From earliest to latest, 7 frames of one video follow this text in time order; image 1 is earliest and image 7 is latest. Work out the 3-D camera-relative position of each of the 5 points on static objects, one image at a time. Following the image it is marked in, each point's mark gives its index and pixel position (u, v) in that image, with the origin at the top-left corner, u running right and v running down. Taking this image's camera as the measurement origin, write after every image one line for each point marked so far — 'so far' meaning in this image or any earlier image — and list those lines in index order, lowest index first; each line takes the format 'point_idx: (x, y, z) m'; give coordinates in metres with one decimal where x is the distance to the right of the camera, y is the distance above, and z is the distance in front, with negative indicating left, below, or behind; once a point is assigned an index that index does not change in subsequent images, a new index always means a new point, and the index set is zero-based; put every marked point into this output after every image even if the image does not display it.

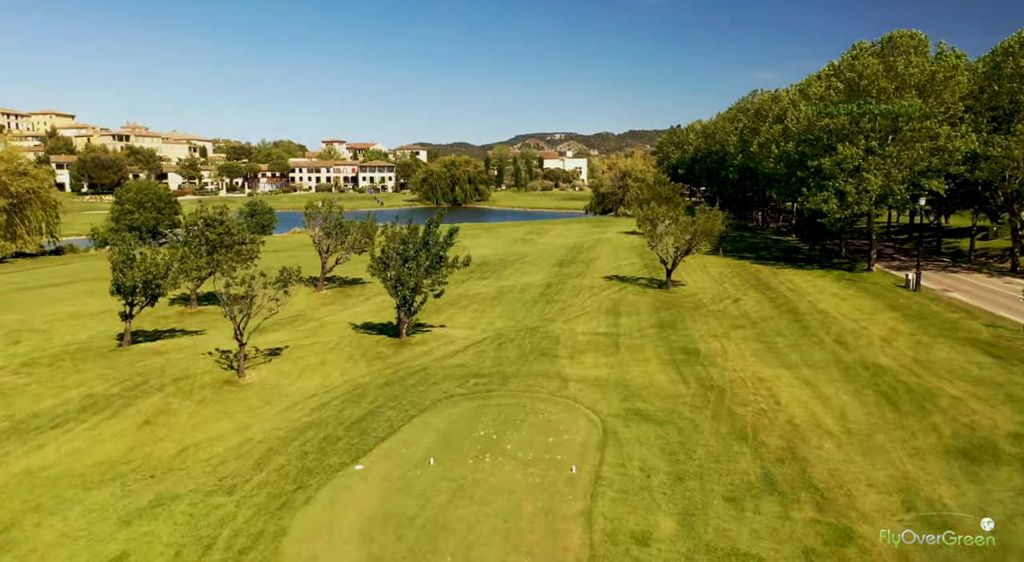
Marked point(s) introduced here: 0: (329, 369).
0: (-5.8, -2.8, +19.6) m
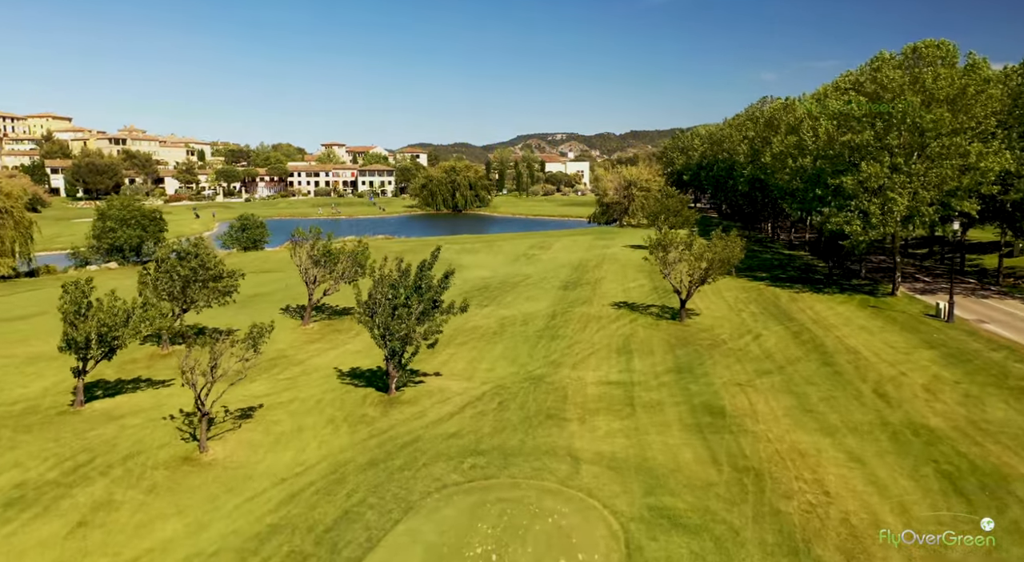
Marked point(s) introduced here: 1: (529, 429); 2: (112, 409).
0: (-5.7, -4.4, +17.2) m
1: (+0.5, -4.2, +17.5) m
2: (-12.0, -3.8, +18.6) m
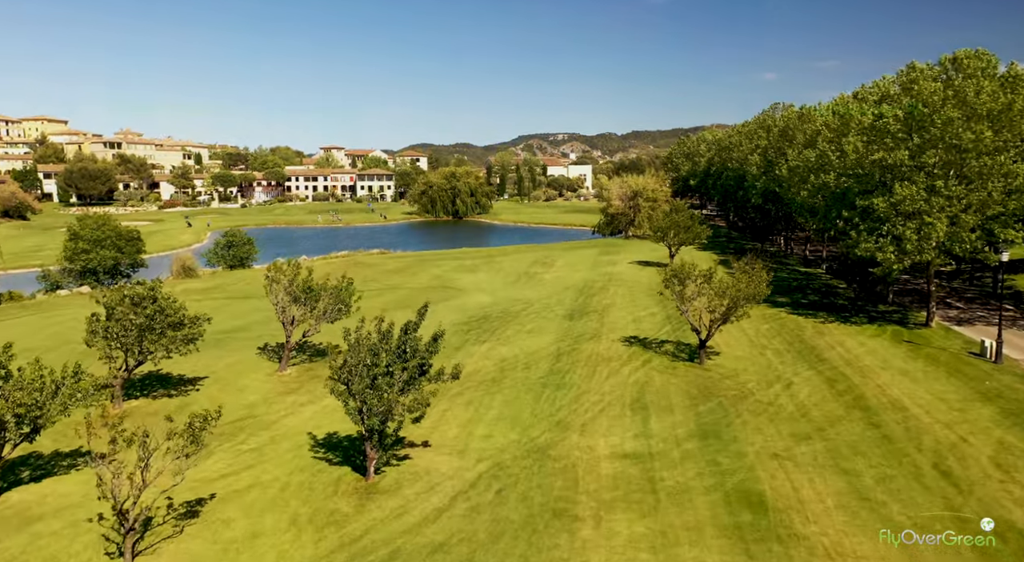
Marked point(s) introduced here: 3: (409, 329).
0: (-5.7, -6.1, +14.0) m
1: (+0.5, -5.9, +14.4) m
2: (-12.0, -5.5, +15.5) m
3: (-2.9, -1.3, +17.3) m
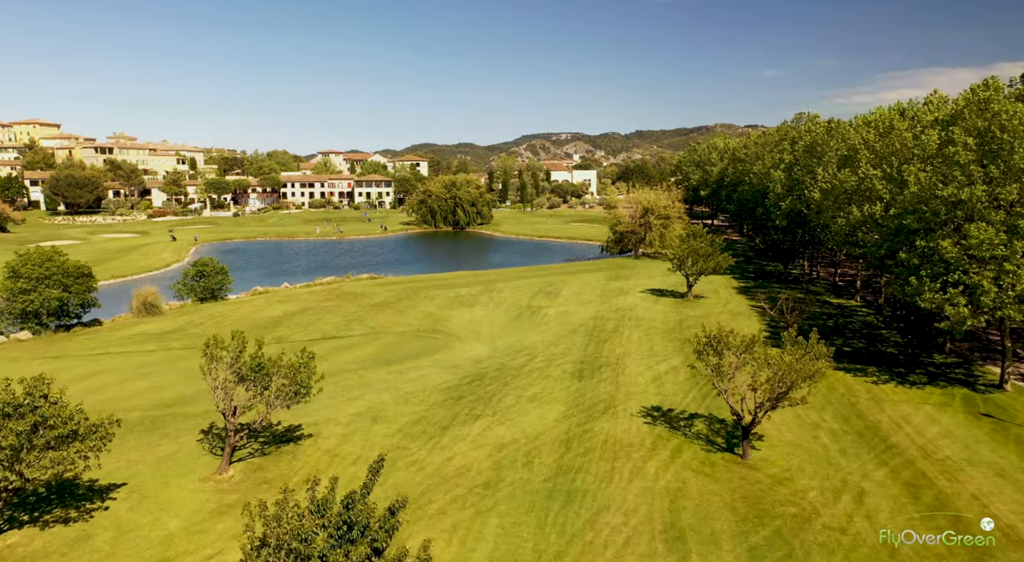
0: (-5.9, -8.8, +8.6) m
1: (+0.3, -8.6, +8.9) m
2: (-12.1, -8.3, +10.1) m
3: (-3.0, -4.0, +11.9) m
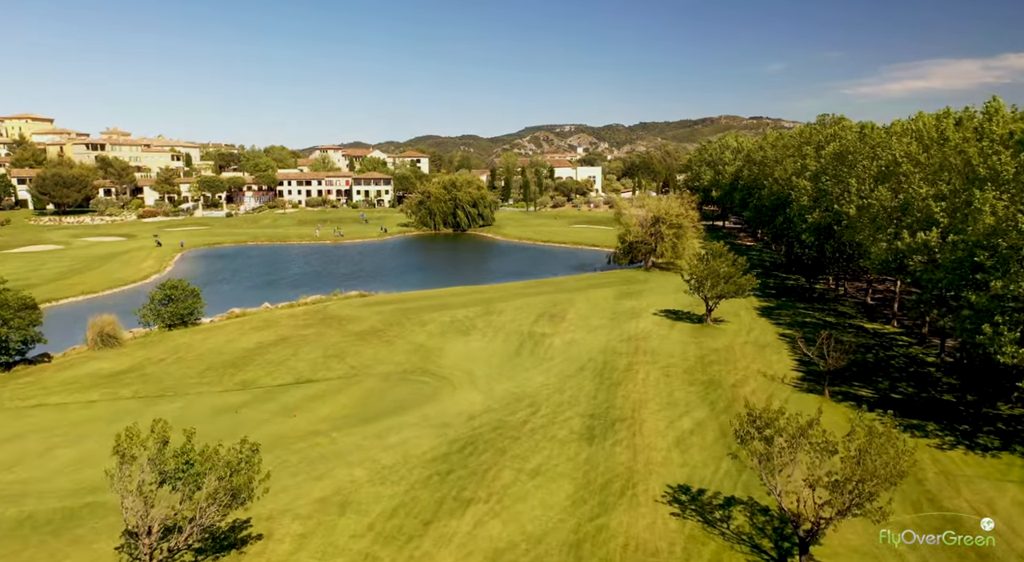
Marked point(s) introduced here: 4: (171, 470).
0: (-6.0, -11.1, +3.9) m
1: (+0.2, -10.9, +4.2) m
2: (-12.3, -10.5, +5.4) m
3: (-3.1, -6.3, +7.1) m
4: (-9.5, -5.2, +17.0) m
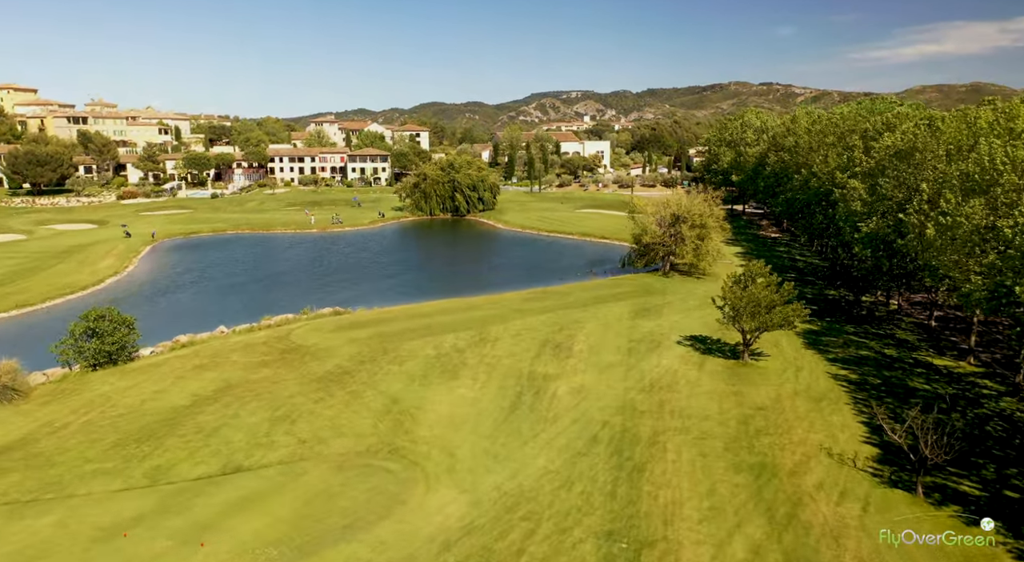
0: (-6.6, -15.0, -3.5) m
1: (-0.4, -14.8, -3.3) m
2: (-12.8, -14.3, -2.0) m
3: (-3.7, -10.0, -0.6) m
4: (-10.0, -8.4, +9.3) m
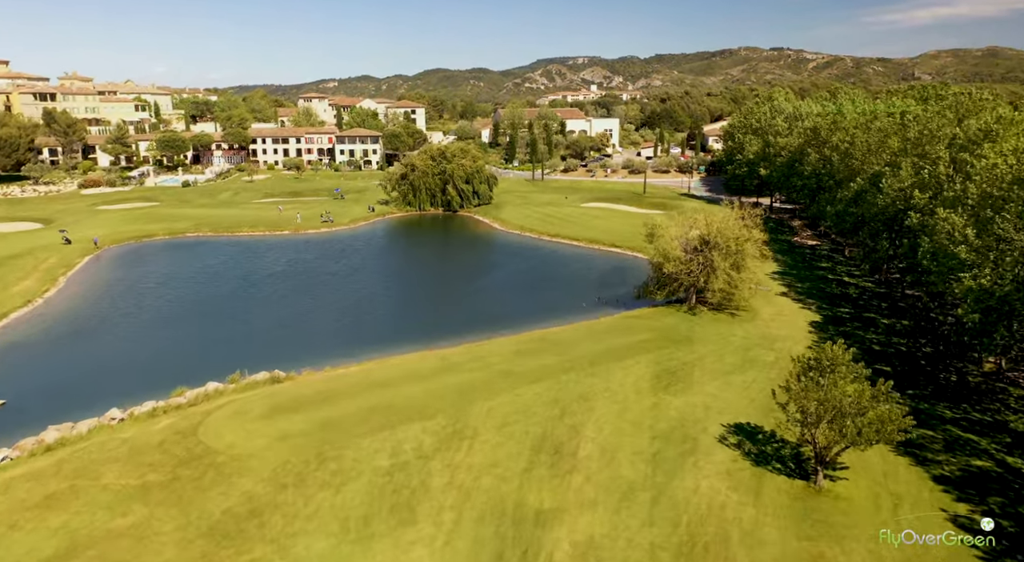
0: (-7.9, -21.1, -14.0) m
1: (-1.7, -21.0, -13.8) m
2: (-14.1, -20.3, -12.4) m
3: (-4.9, -16.1, -11.3) m
4: (-11.1, -14.0, -1.4) m
